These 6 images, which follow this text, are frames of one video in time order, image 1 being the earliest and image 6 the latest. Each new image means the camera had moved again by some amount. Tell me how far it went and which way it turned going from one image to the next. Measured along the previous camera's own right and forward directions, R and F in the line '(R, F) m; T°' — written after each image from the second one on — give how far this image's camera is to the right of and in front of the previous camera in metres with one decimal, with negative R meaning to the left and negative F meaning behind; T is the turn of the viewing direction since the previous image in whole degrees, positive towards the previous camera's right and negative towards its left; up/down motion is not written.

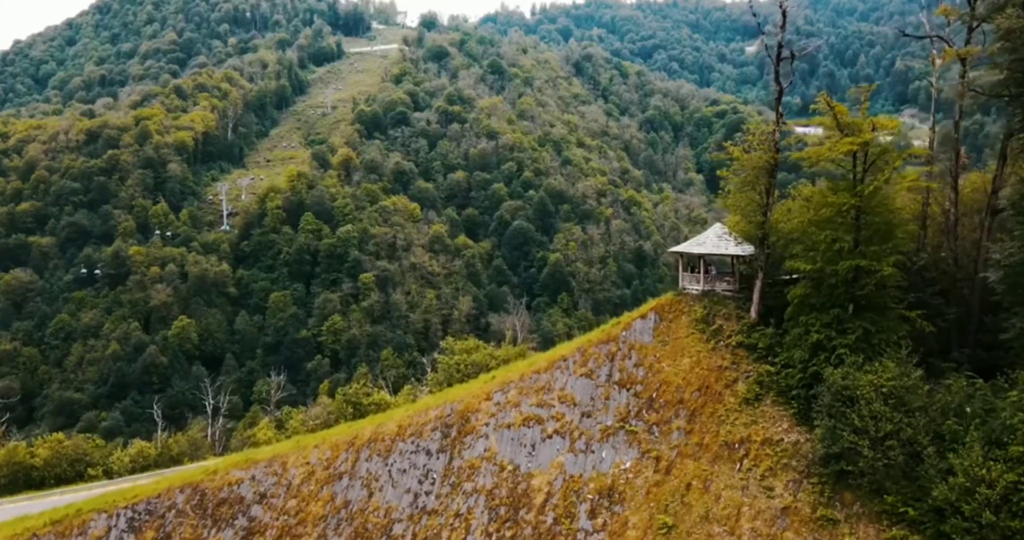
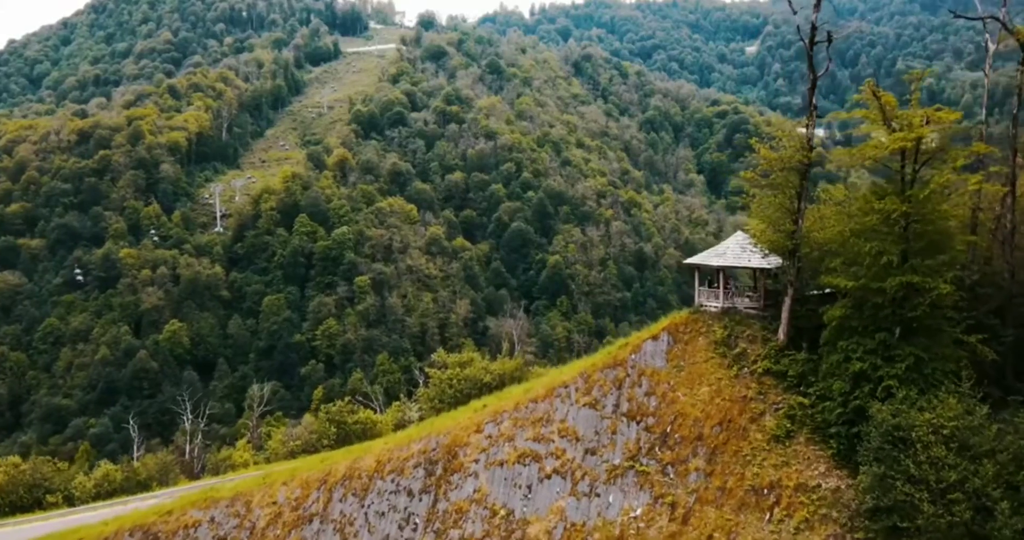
(0.0, +1.2) m; 0°
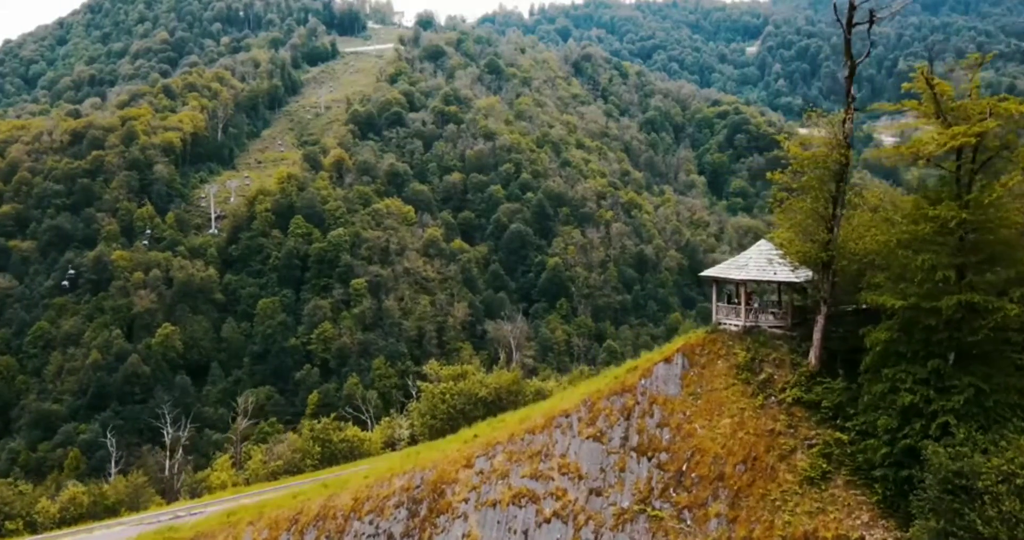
(0.0, +1.0) m; 0°
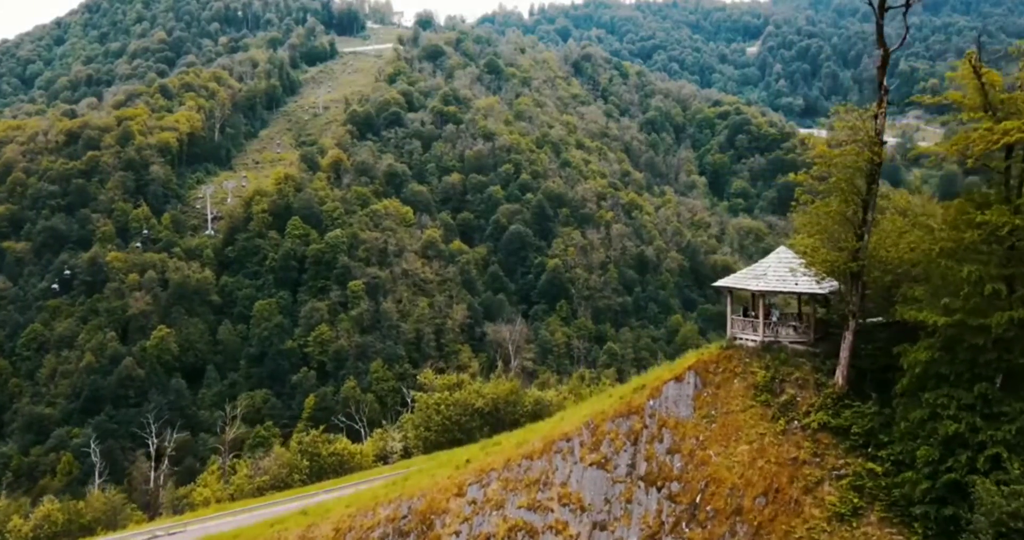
(0.0, +0.7) m; 0°
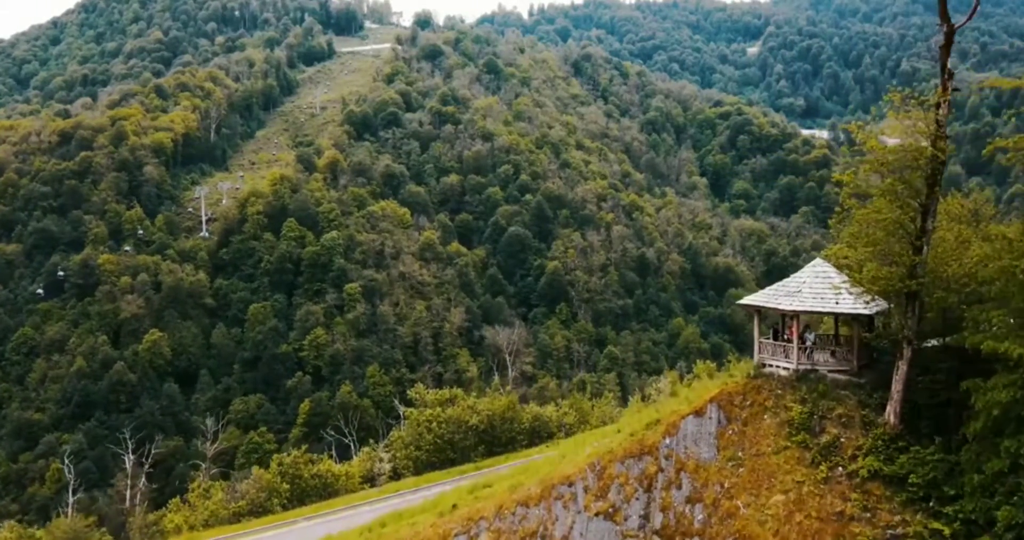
(0.0, +1.0) m; 0°
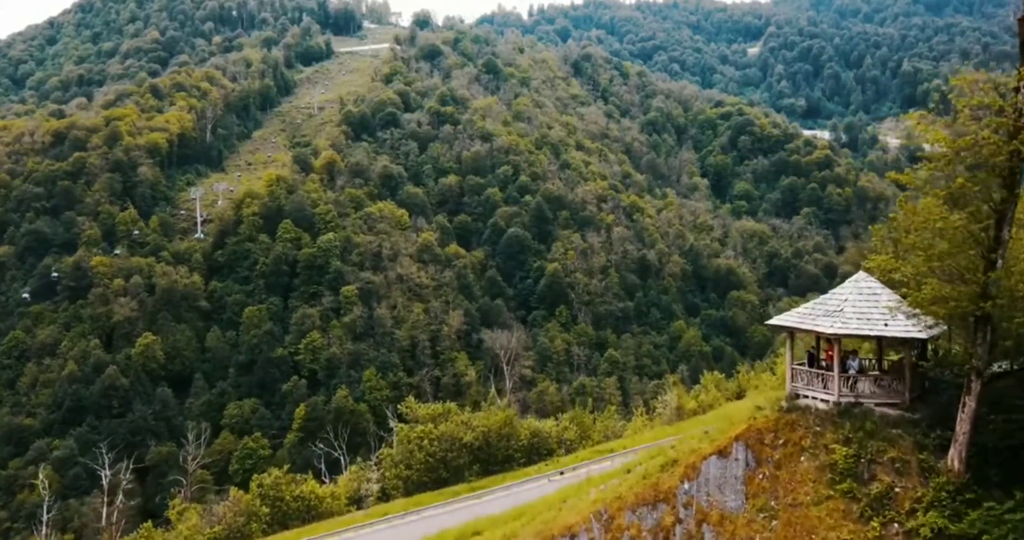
(0.0, +0.9) m; 0°
